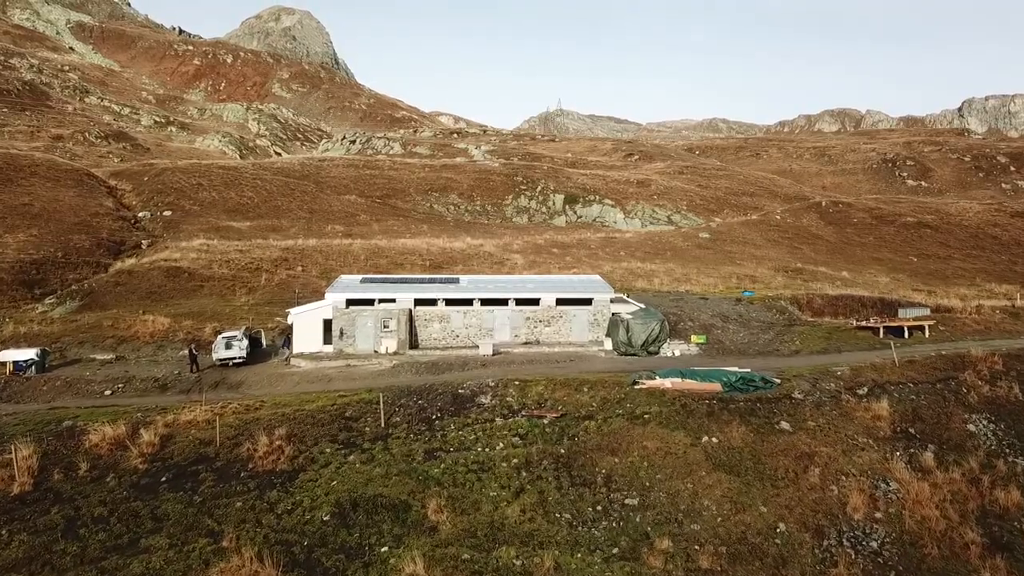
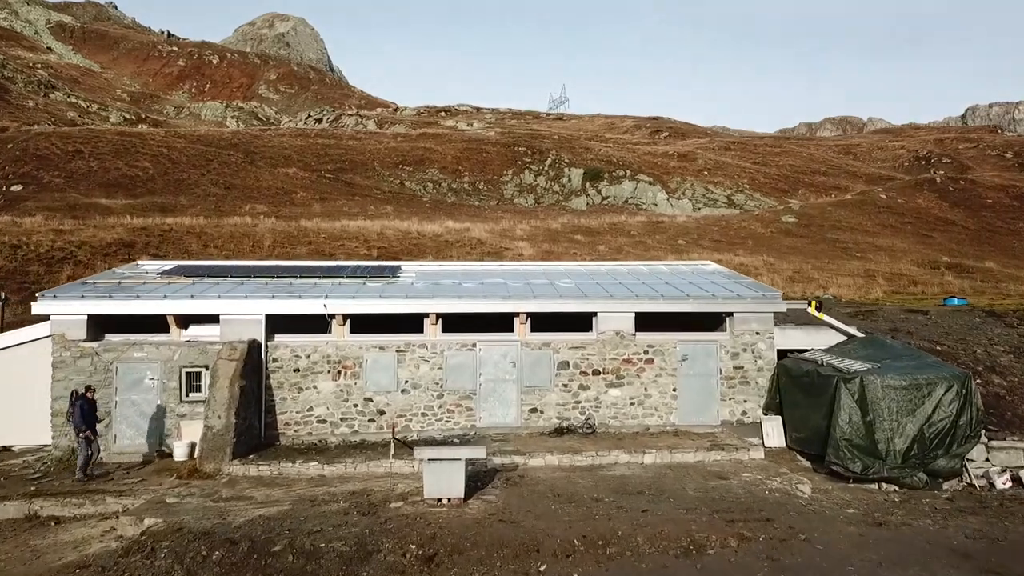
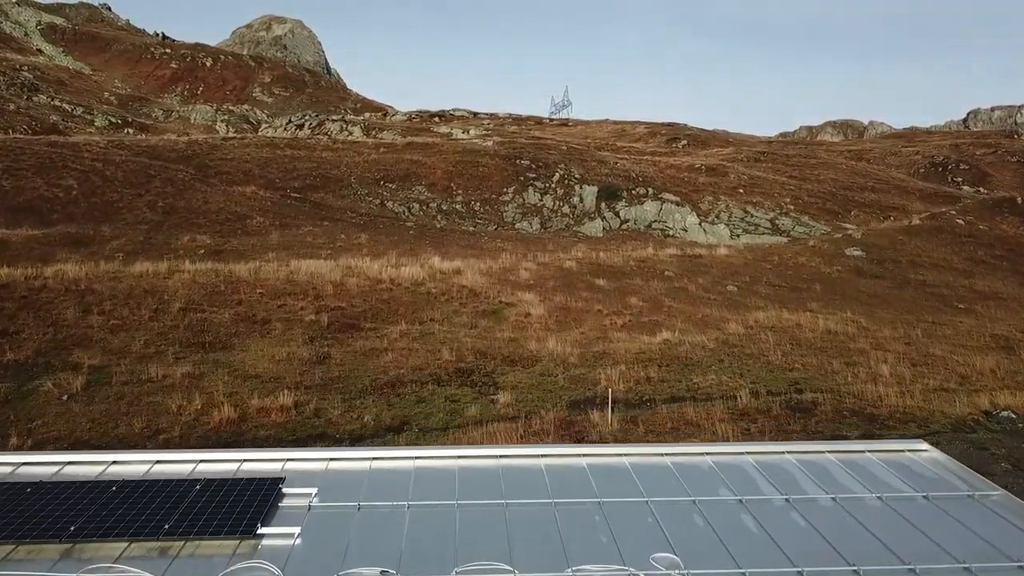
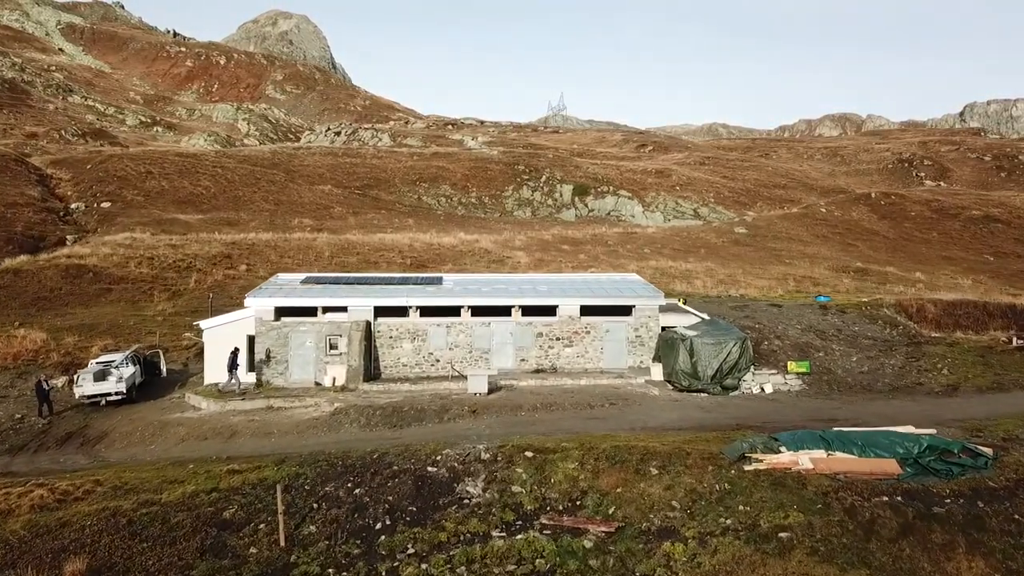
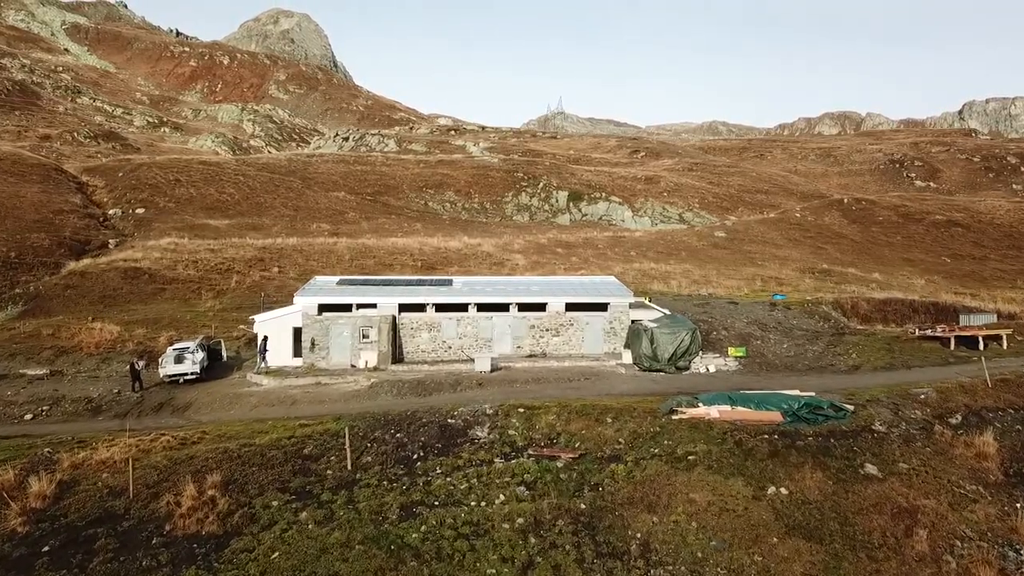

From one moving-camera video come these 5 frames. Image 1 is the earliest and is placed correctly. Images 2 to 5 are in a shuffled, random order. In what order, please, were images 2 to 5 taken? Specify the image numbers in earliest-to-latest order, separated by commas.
5, 4, 2, 3
